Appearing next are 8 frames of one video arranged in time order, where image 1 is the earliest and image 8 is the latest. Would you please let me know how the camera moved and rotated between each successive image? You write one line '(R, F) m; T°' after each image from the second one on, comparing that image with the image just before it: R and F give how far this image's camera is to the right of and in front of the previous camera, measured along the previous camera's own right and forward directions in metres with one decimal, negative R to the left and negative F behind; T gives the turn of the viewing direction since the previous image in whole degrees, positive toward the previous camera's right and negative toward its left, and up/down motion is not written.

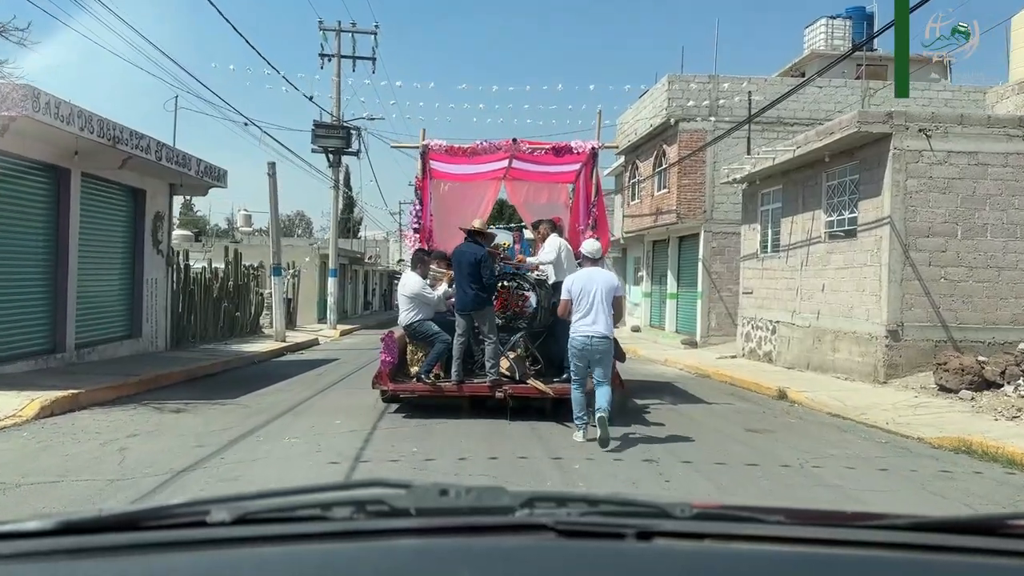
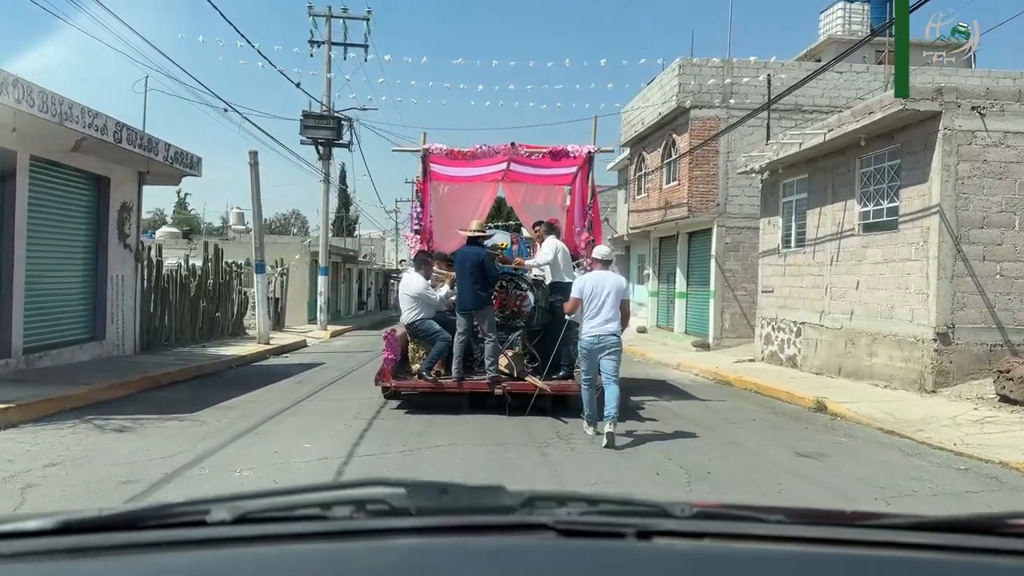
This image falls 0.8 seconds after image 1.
(0.0, +1.1) m; 0°
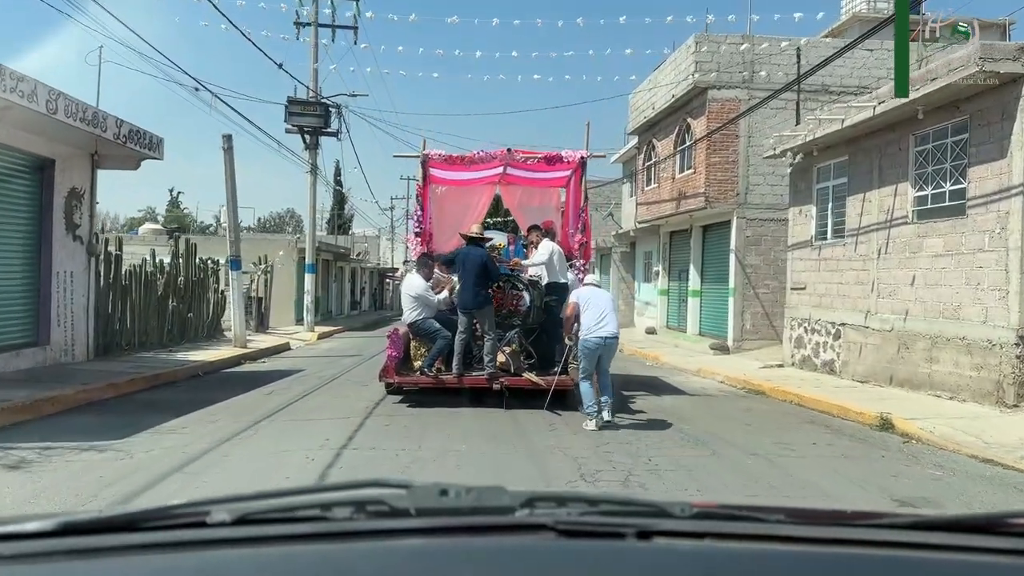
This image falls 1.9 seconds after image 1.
(0.0, +1.4) m; 0°
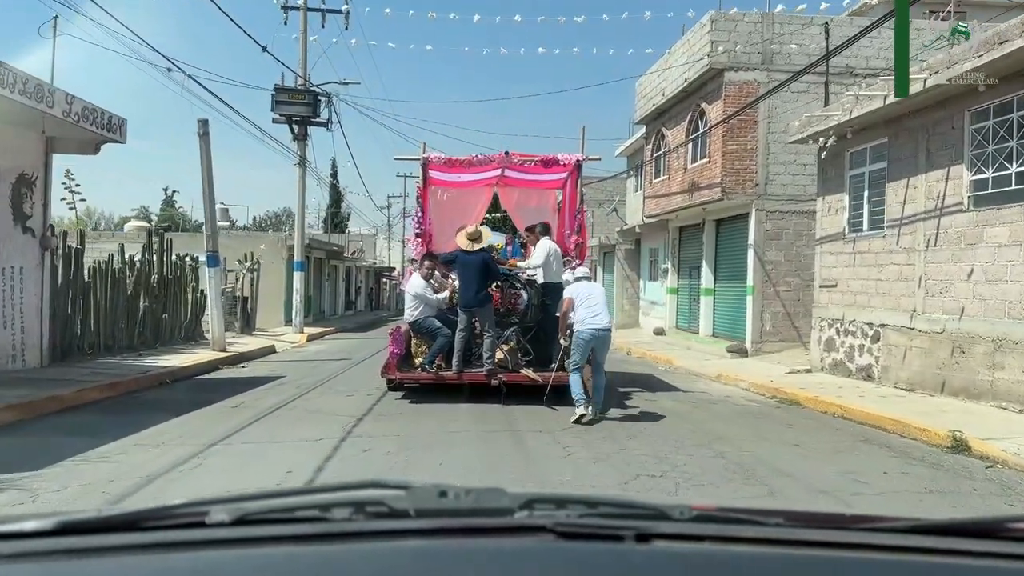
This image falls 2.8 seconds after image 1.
(0.0, +1.1) m; 0°
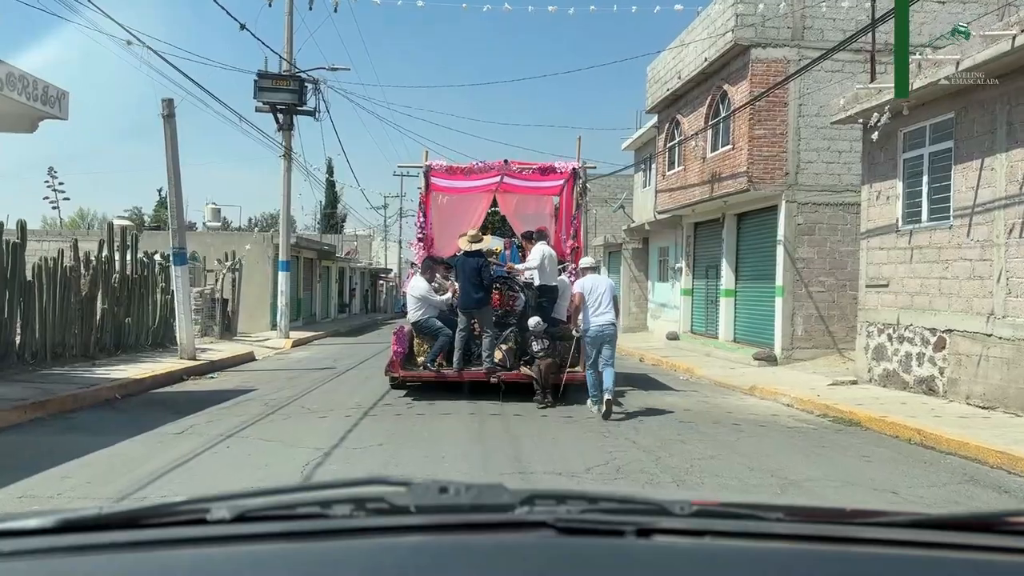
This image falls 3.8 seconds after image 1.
(-0.1, +1.4) m; 0°
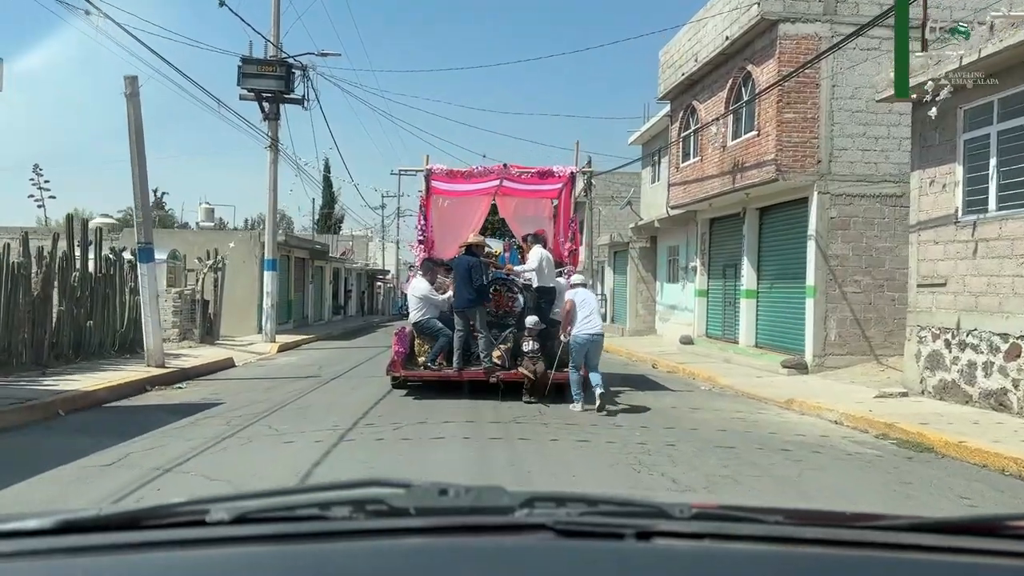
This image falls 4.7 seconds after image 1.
(0.0, +1.2) m; 0°
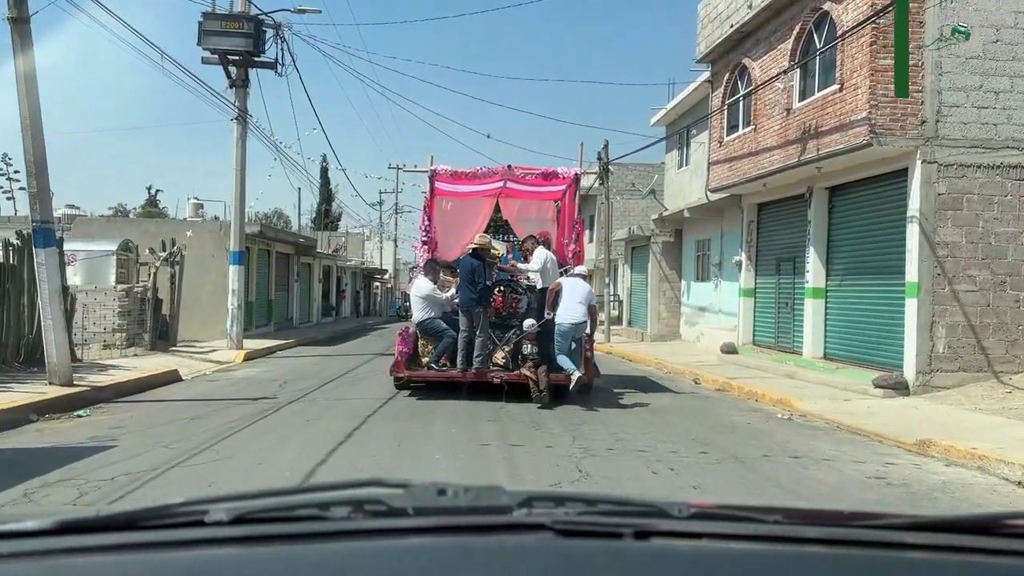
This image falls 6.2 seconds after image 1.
(-0.1, +2.5) m; 0°
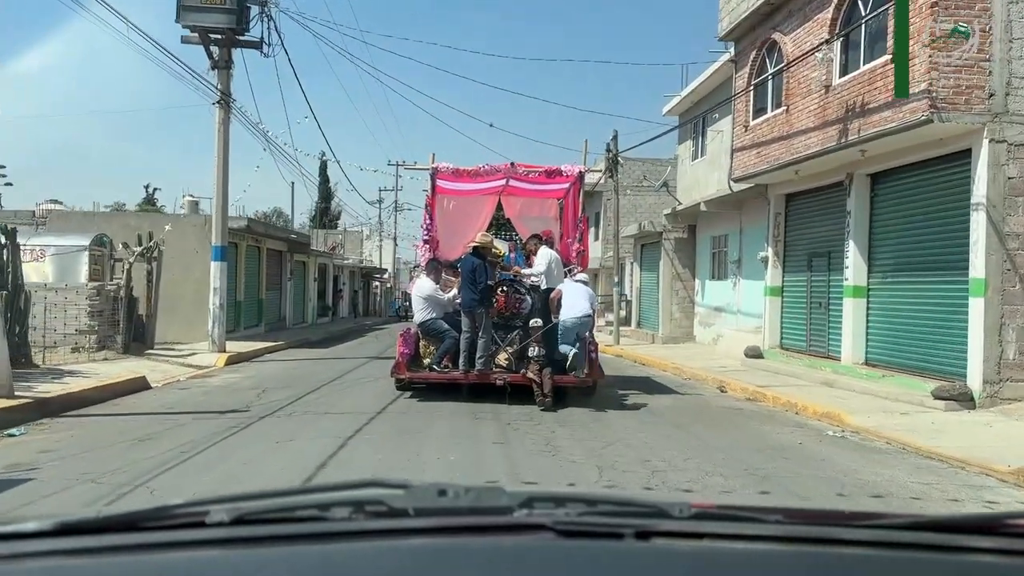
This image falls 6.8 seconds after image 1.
(-0.1, +1.1) m; 0°
